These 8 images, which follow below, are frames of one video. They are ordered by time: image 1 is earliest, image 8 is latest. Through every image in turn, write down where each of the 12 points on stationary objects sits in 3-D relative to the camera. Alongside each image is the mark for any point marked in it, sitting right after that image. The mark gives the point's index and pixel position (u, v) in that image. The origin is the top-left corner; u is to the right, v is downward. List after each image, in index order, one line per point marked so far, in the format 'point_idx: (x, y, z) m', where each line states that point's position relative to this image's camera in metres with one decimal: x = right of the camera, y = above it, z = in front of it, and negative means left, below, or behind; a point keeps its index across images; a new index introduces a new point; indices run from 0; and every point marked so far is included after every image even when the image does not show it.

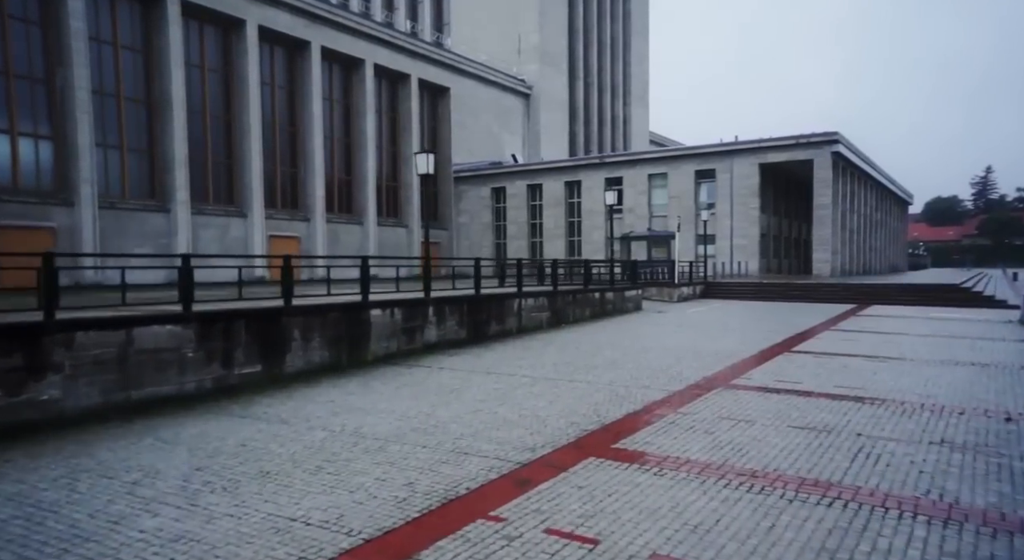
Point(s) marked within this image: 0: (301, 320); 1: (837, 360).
0: (-3.1, -0.6, +11.3) m
1: (+5.3, -1.3, +12.4) m
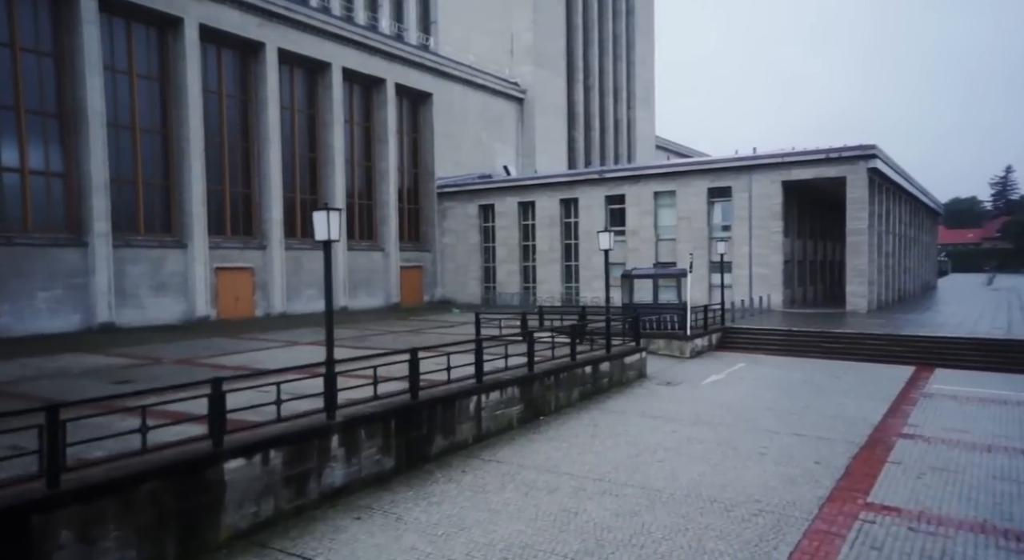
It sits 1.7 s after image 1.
0: (-3.9, -2.1, +6.8) m
1: (+4.6, -2.7, +7.8) m
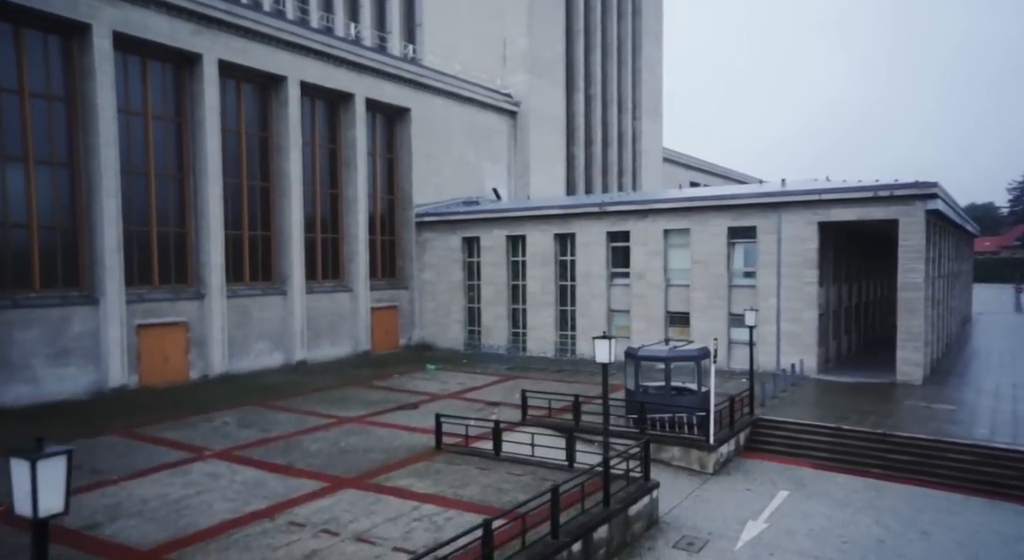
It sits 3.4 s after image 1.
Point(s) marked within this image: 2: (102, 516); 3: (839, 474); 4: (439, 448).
0: (-4.6, -4.1, +1.9) m
1: (+3.9, -4.7, +2.9) m
2: (-6.6, -3.8, +12.2) m
3: (+7.0, -4.2, +16.2) m
4: (-1.6, -3.6, +16.4) m
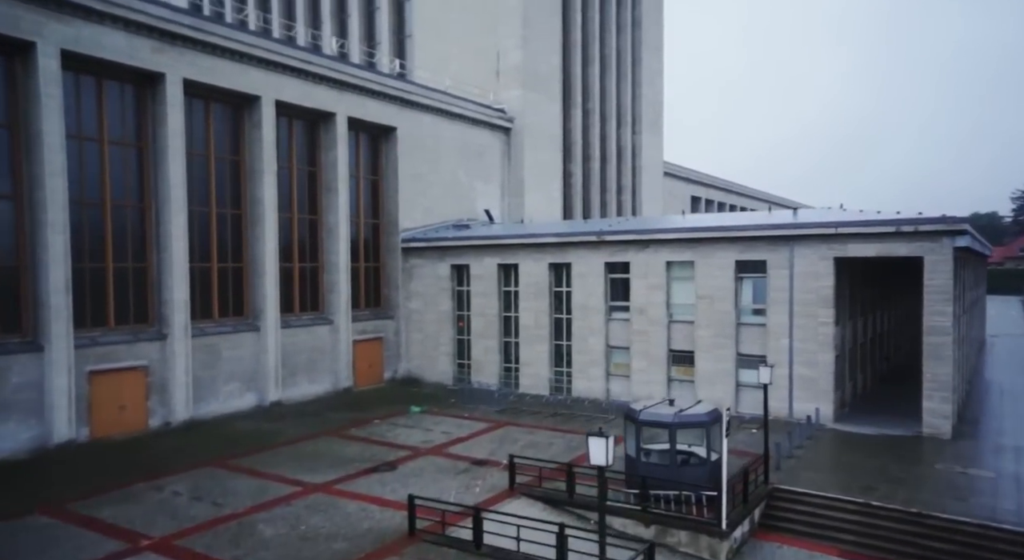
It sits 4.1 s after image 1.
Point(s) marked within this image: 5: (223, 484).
0: (-4.9, -5.1, -0.2) m
1: (+3.6, -5.8, +0.7) m
2: (-6.9, -4.9, +10.0) m
3: (+6.7, -5.3, +14.1) m
4: (-1.9, -4.8, +14.2) m
5: (-6.8, -4.8, +17.8) m
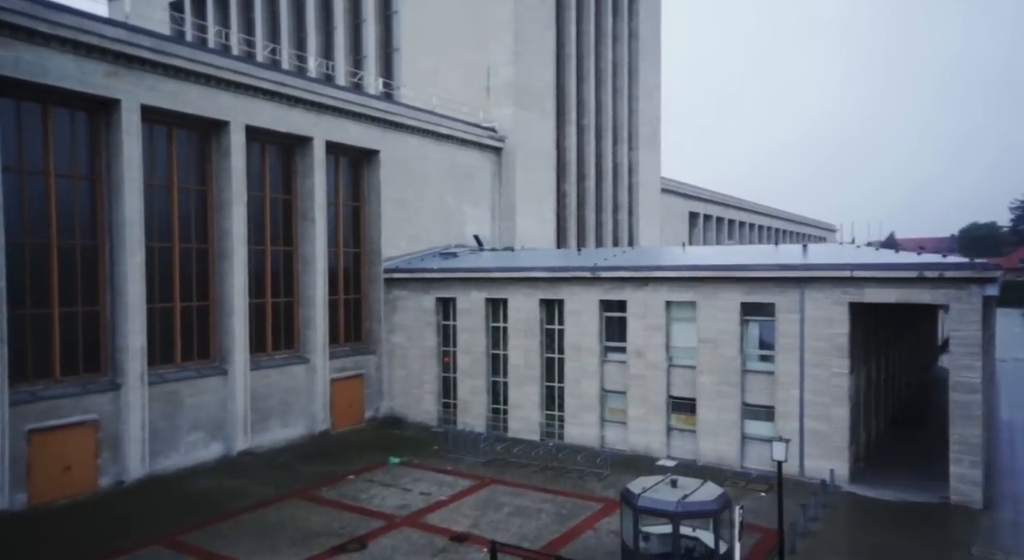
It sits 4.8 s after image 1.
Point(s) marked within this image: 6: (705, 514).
0: (-5.2, -6.3, -2.3) m
1: (+3.3, -7.0, -1.3) m
2: (-7.3, -6.1, +8.0) m
3: (+6.3, -6.6, +12.1) m
4: (-2.2, -6.0, +12.2) m
5: (-7.2, -6.0, +15.7) m
6: (+3.6, -4.3, +14.1) m
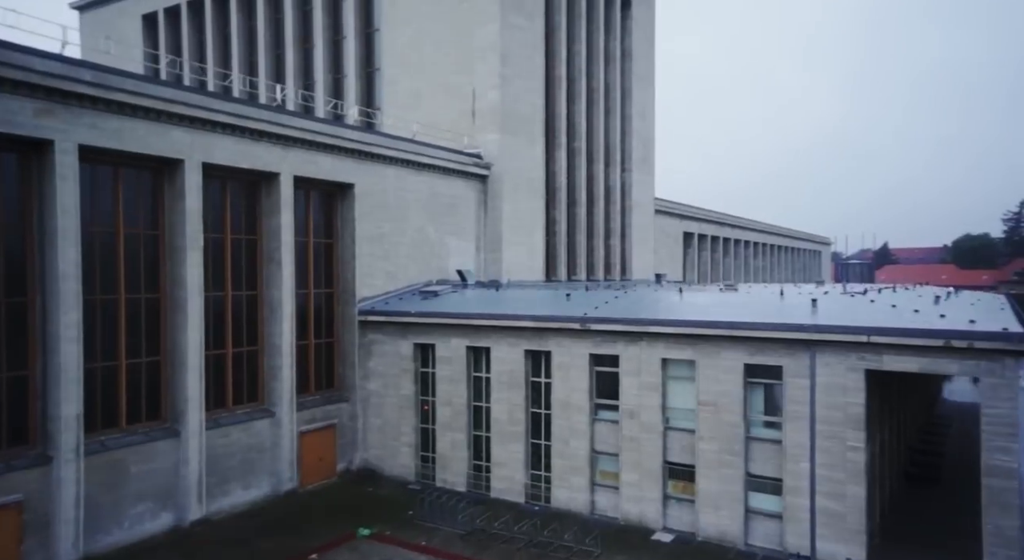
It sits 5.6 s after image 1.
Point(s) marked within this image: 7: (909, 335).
0: (-5.5, -7.7, -4.6) m
1: (+2.9, -8.4, -3.5) m
2: (-7.7, -7.6, +5.7) m
3: (+5.9, -8.1, +9.9) m
4: (-2.7, -7.5, +9.9) m
5: (-7.6, -7.6, +13.4) m
6: (+3.1, -5.9, +11.9) m
7: (+9.6, -1.3, +18.4) m
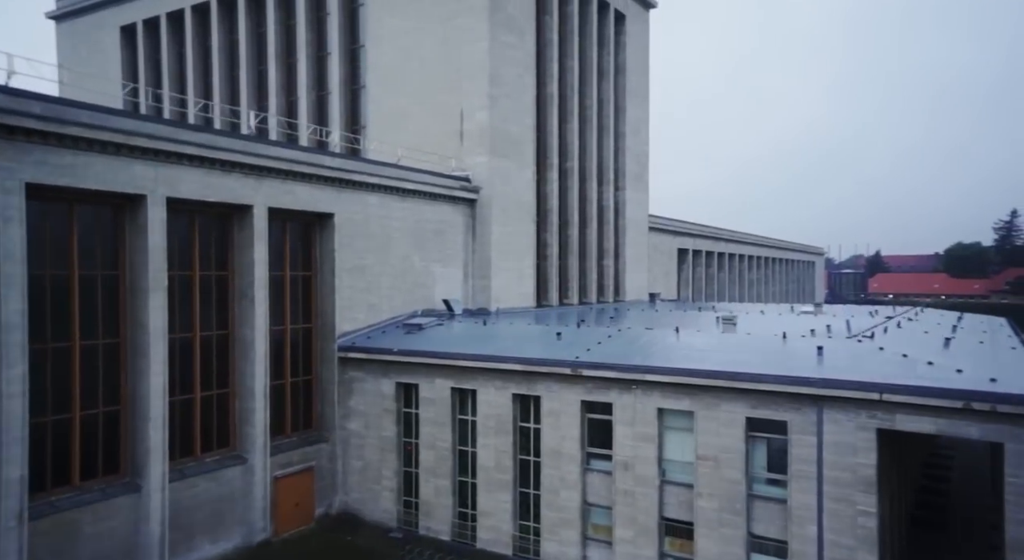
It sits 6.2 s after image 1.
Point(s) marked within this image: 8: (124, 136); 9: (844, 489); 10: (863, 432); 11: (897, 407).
0: (-5.6, -8.7, -6.1) m
1: (+2.8, -9.5, -4.9) m
2: (-7.9, -8.7, +4.1) m
3: (+5.6, -9.3, +8.4) m
4: (-3.0, -8.7, +8.4) m
5: (-8.0, -8.7, +11.8) m
6: (+2.8, -7.1, +10.4) m
7: (+9.3, -2.6, +17.0) m
8: (-10.3, +3.8, +20.0) m
9: (+8.0, -5.1, +18.3) m
10: (+8.4, -3.6, +18.1) m
11: (+9.0, -2.9, +17.6) m
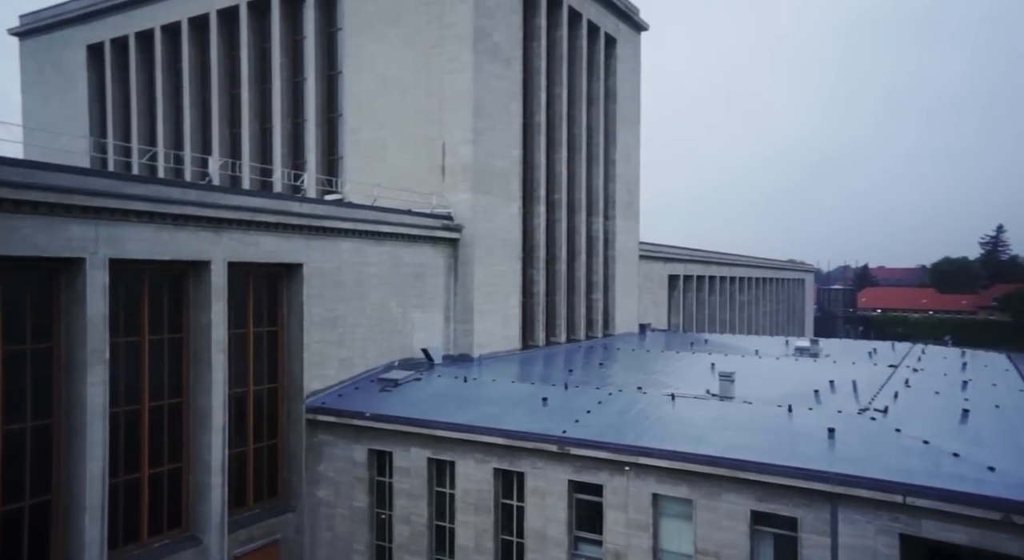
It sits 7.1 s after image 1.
0: (-5.7, -10.3, -8.3) m
1: (+2.7, -11.1, -7.0) m
2: (-8.2, -10.4, +1.9) m
3: (+5.3, -11.0, +6.4) m
4: (-3.3, -10.4, +6.3) m
5: (-8.3, -10.4, +9.6) m
6: (+2.5, -8.8, +8.4) m
7: (+8.9, -4.4, +15.1) m
8: (-10.7, +2.0, +17.8) m
9: (+7.6, -6.9, +16.4) m
10: (+7.9, -5.4, +16.2) m
11: (+8.5, -4.8, +15.6) m
